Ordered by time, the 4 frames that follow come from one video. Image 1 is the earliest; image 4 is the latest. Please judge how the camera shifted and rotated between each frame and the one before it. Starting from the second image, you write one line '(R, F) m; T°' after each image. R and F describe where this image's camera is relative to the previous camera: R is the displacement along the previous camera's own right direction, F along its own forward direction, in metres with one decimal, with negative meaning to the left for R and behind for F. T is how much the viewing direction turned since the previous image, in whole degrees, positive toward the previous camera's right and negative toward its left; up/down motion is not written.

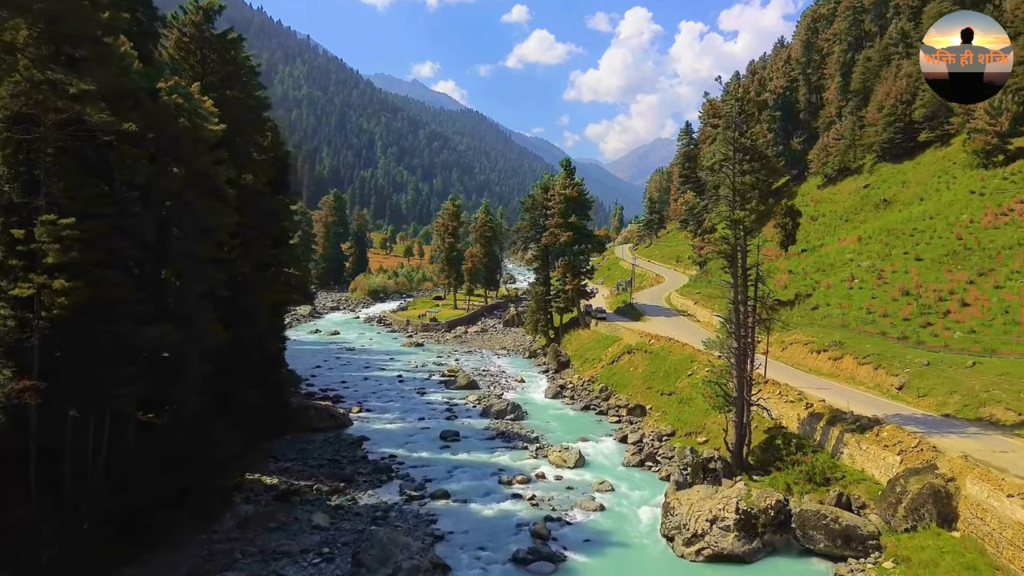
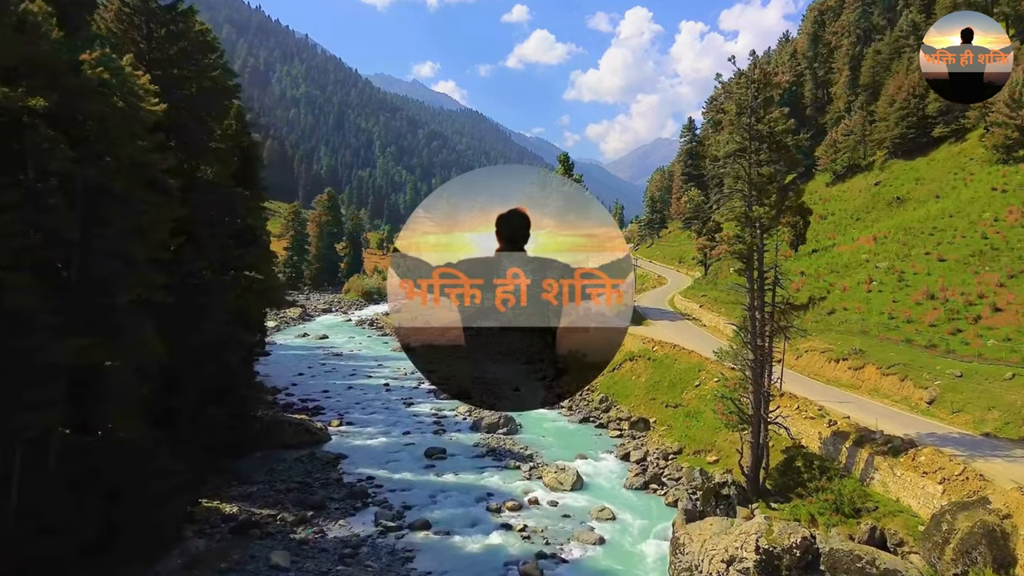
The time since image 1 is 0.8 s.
(+0.4, +2.8) m; 0°
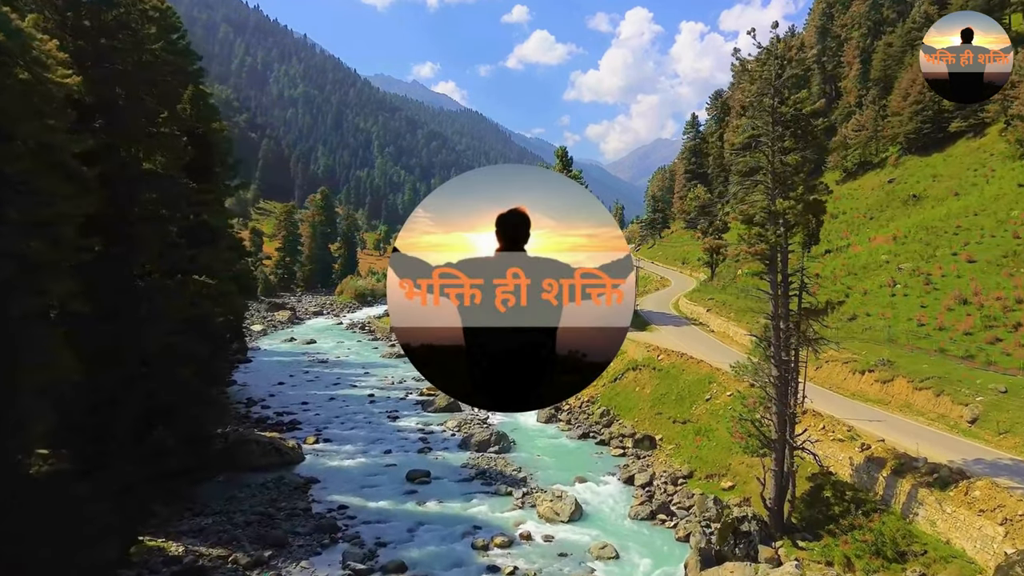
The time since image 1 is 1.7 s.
(+0.3, +3.0) m; 0°
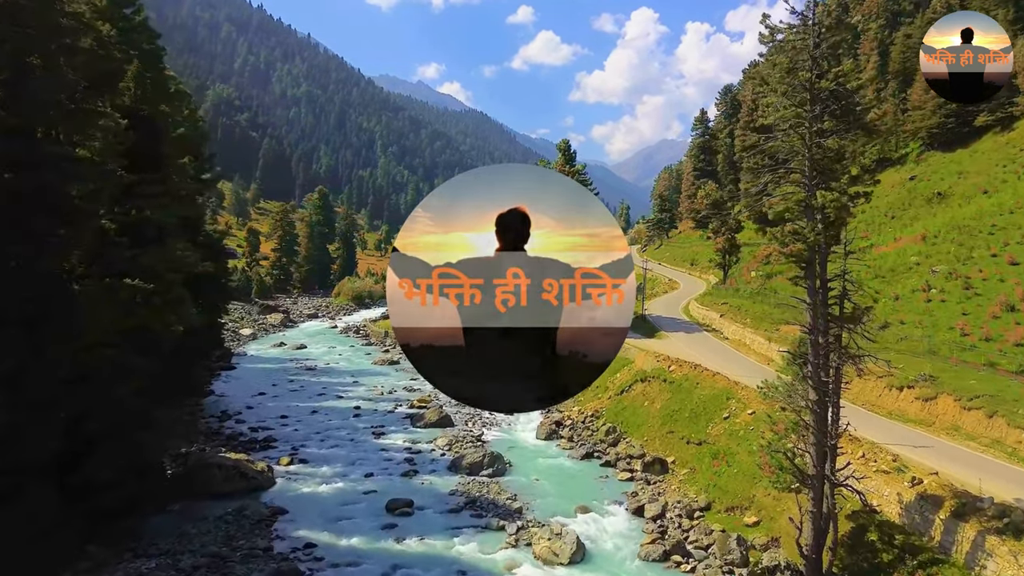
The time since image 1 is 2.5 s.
(+0.4, +3.2) m; 0°
